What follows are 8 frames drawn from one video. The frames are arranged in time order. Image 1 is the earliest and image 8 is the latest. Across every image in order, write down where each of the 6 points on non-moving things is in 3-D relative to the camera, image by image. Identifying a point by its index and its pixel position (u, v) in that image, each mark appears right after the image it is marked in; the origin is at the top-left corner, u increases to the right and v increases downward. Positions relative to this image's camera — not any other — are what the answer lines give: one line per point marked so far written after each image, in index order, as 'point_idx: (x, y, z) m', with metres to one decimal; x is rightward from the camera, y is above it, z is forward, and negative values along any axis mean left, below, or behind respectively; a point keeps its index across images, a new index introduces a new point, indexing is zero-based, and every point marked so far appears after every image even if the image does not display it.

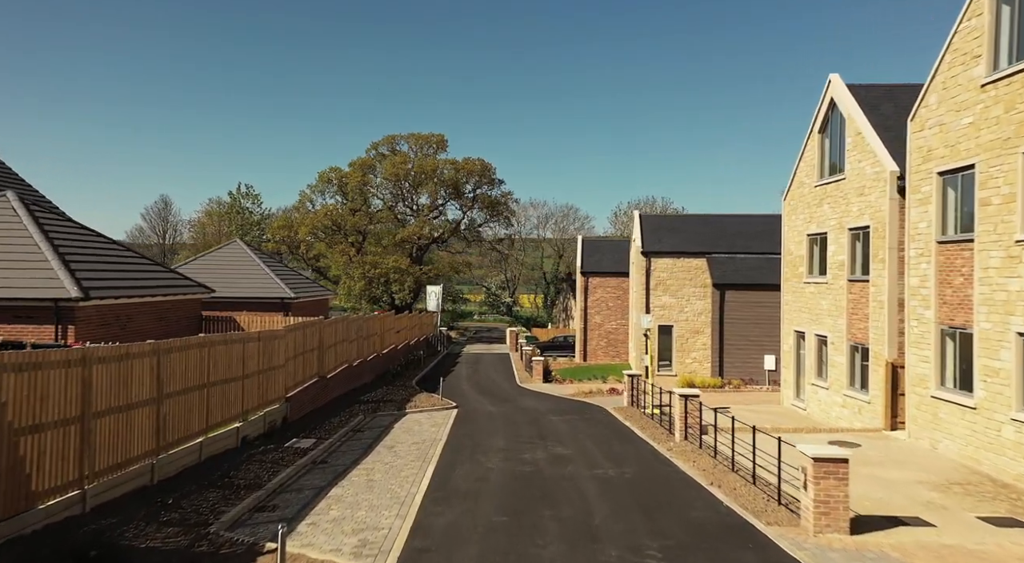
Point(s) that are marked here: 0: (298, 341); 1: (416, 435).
0: (-5.2, -1.5, +19.0) m
1: (-2.1, -3.4, +17.5) m
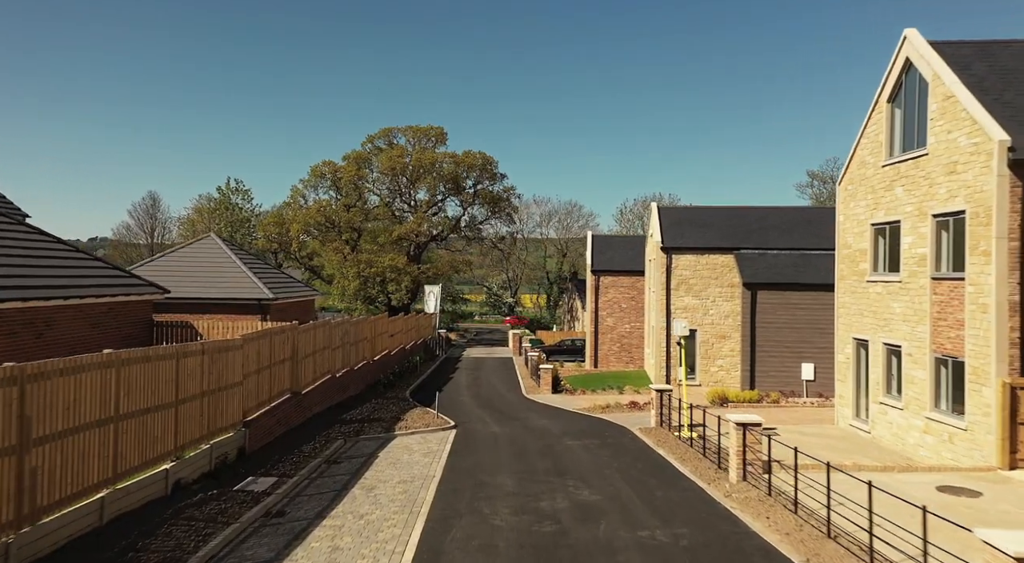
0: (-5.0, -1.4, +15.7) m
1: (-2.0, -3.4, +14.2) m
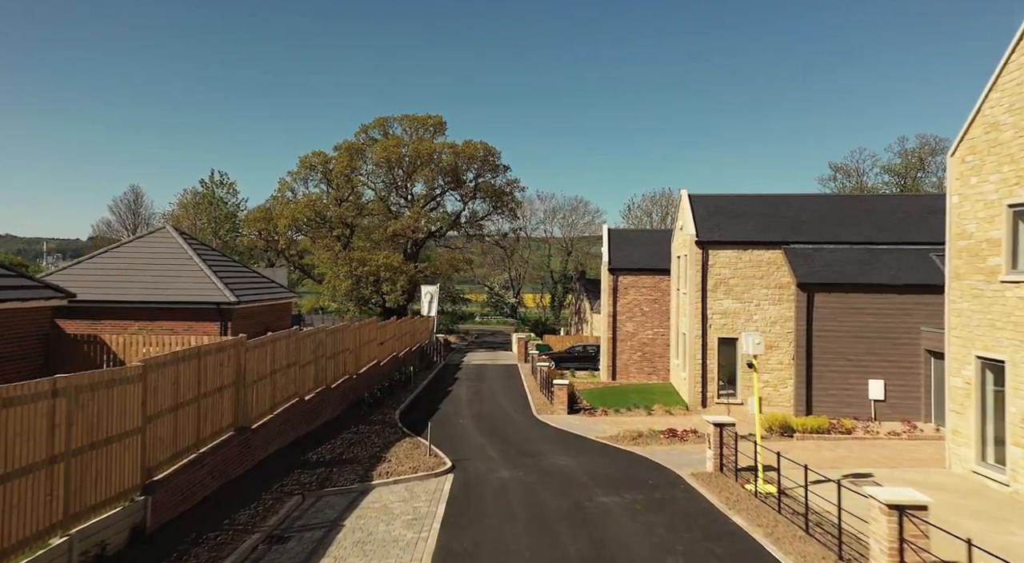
0: (-4.7, -1.4, +11.3) m
1: (-1.7, -3.4, +9.9) m
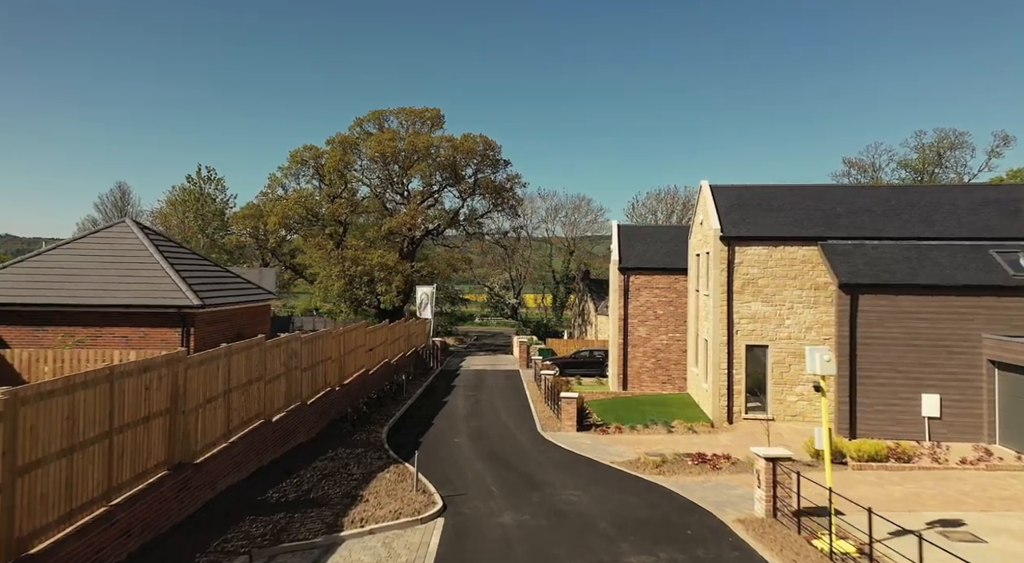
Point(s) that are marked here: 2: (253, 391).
0: (-4.7, -1.5, +8.6) m
1: (-1.6, -3.4, +7.1) m
2: (-4.9, -2.1, +14.8) m
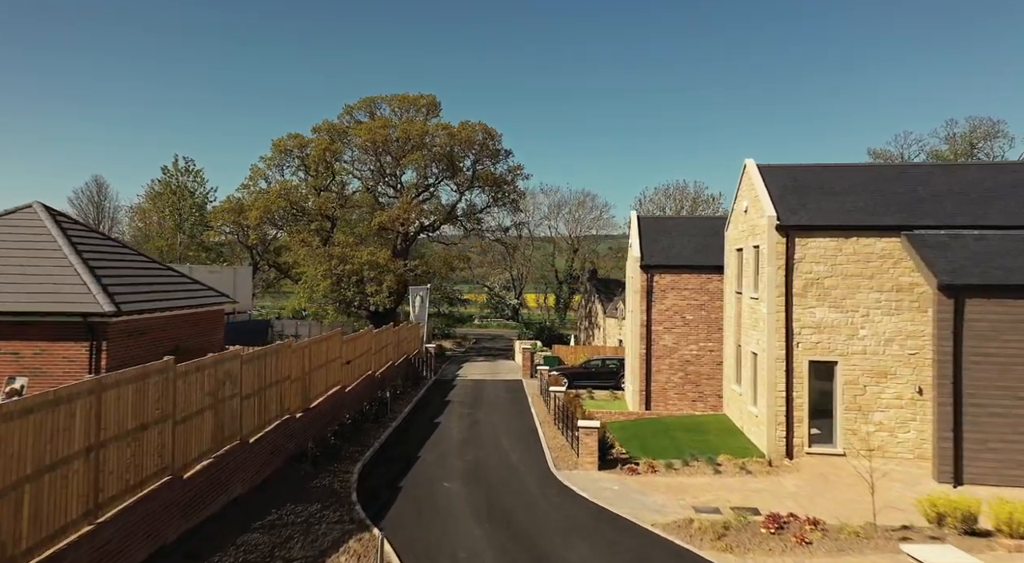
0: (-4.6, -1.5, +4.2) m
1: (-1.5, -3.4, +2.7) m
2: (-4.7, -2.1, +10.3) m
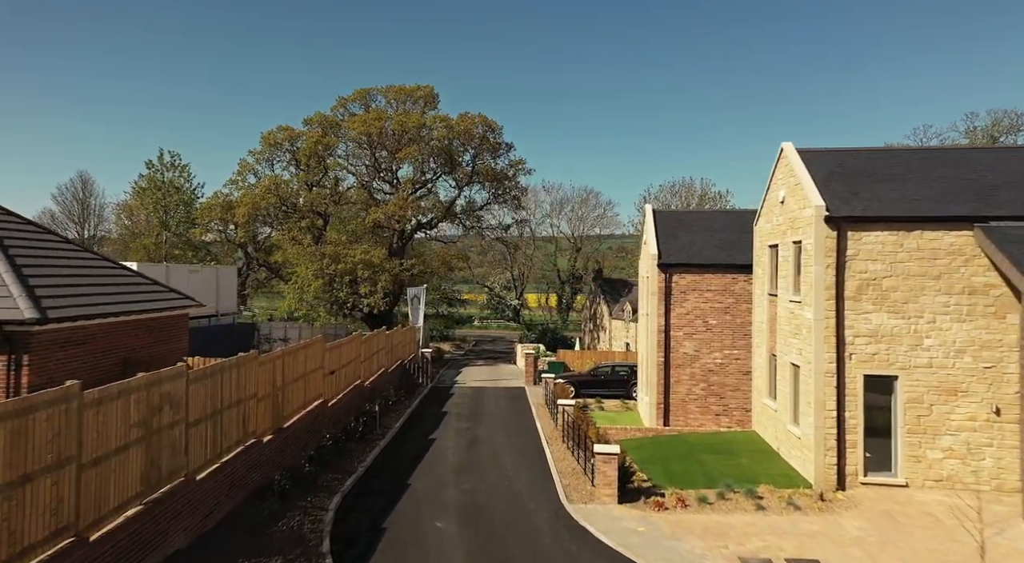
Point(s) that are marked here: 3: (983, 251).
0: (-4.5, -1.5, +1.6) m
1: (-1.5, -3.5, +0.1) m
2: (-4.7, -2.1, +7.8) m
3: (+8.7, +0.6, +14.5) m
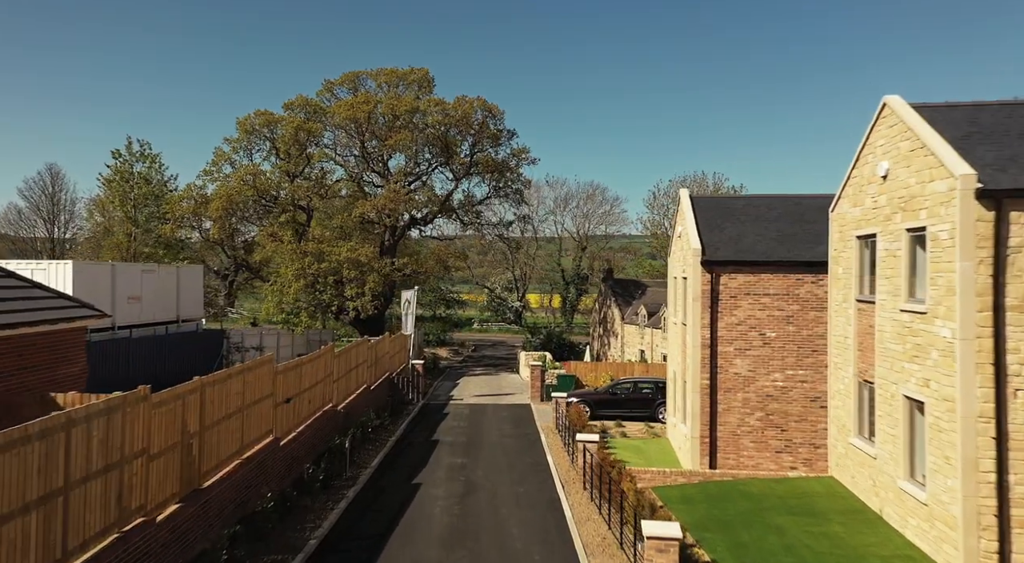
0: (-4.4, -1.5, -3.2) m
1: (-1.3, -3.5, -4.7) m
2: (-4.5, -2.1, +3.0) m
3: (+8.9, +0.5, +9.7) m
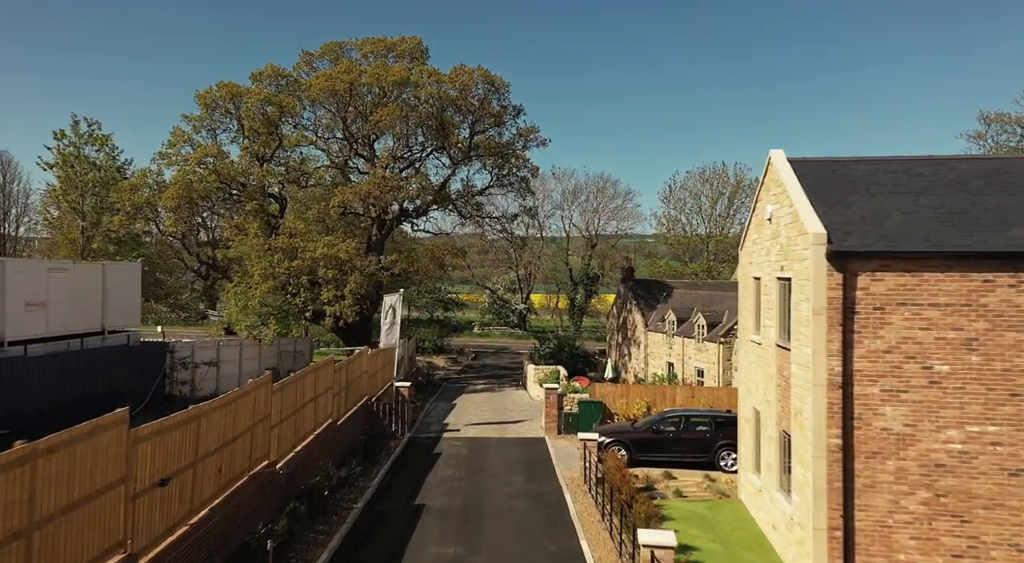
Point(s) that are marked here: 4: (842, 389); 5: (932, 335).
0: (-4.1, -1.6, -9.9) m
1: (-1.0, -3.5, -11.3) m
2: (-4.2, -2.2, -3.7) m
3: (+9.2, +0.5, +3.0) m
4: (+4.9, -1.6, +11.4) m
5: (+6.2, -0.8, +11.3) m
